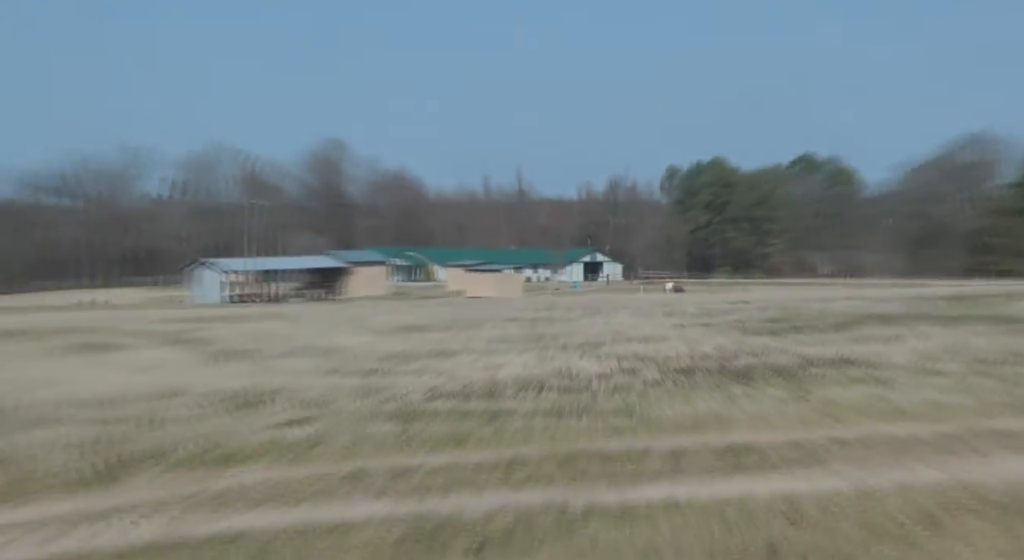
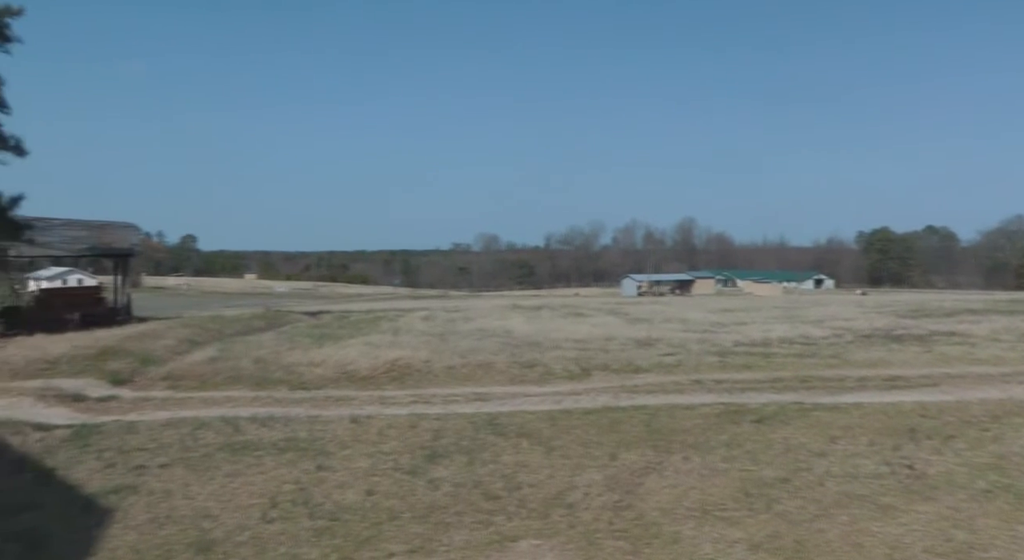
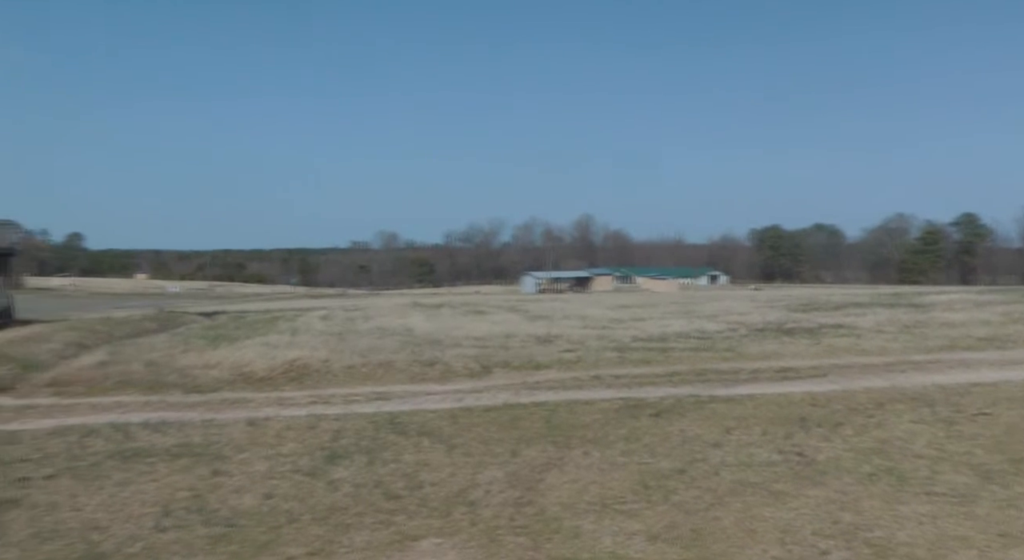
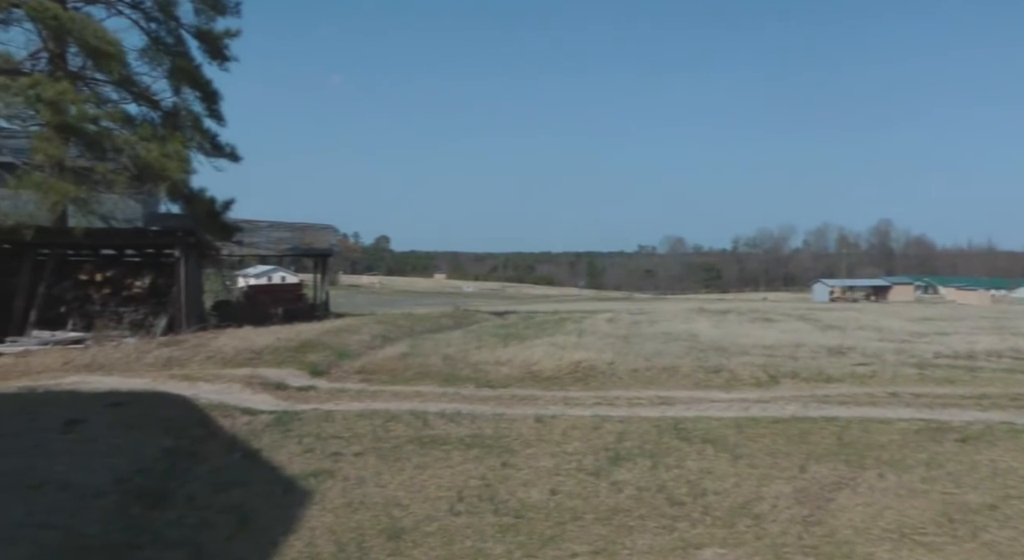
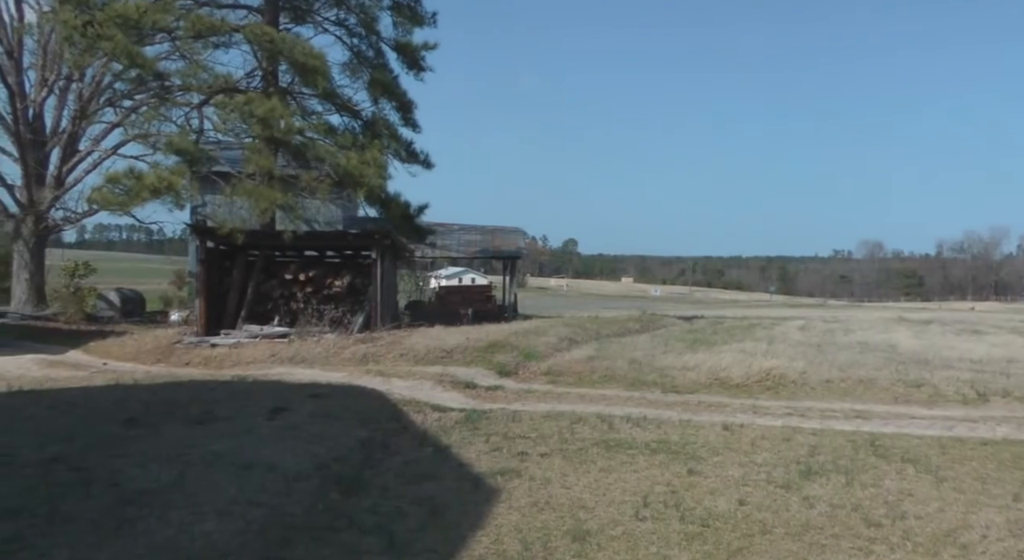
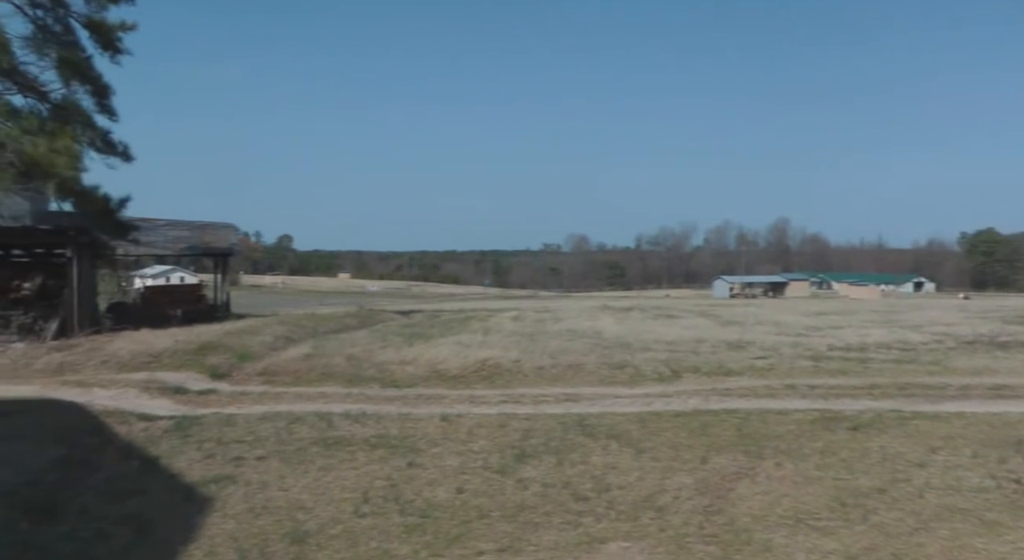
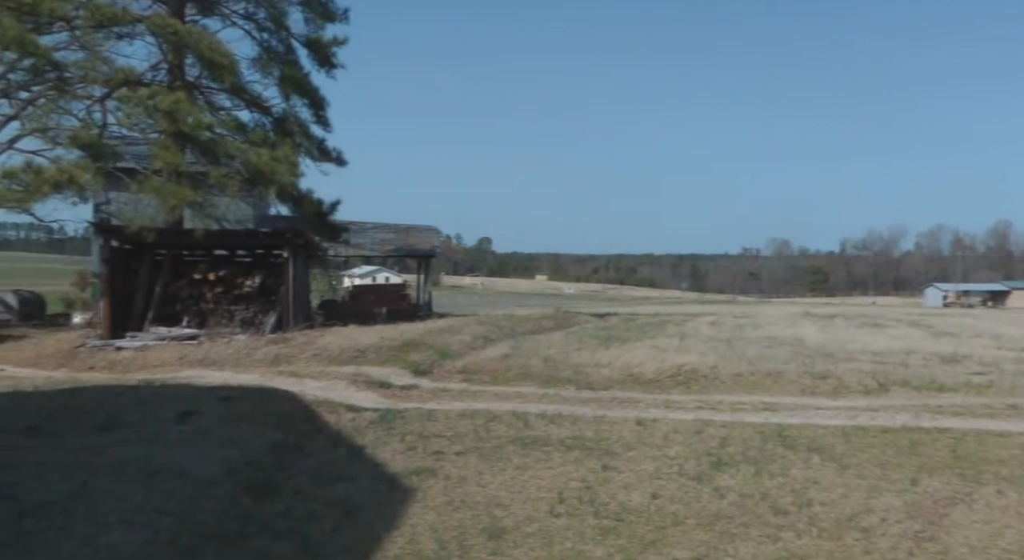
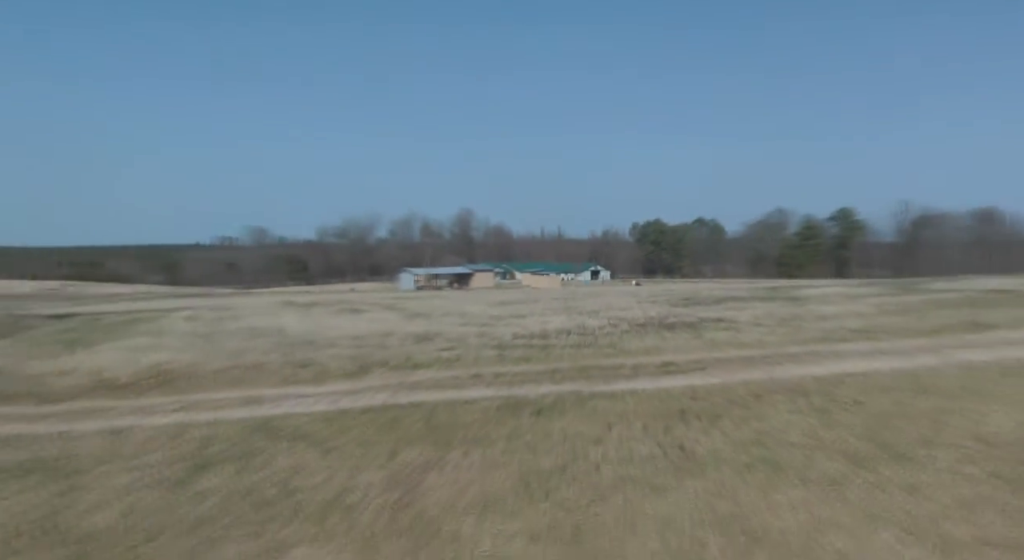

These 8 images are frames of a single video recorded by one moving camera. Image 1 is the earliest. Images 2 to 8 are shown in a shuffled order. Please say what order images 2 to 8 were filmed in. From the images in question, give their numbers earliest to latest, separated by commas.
8, 3, 2, 6, 4, 7, 5
